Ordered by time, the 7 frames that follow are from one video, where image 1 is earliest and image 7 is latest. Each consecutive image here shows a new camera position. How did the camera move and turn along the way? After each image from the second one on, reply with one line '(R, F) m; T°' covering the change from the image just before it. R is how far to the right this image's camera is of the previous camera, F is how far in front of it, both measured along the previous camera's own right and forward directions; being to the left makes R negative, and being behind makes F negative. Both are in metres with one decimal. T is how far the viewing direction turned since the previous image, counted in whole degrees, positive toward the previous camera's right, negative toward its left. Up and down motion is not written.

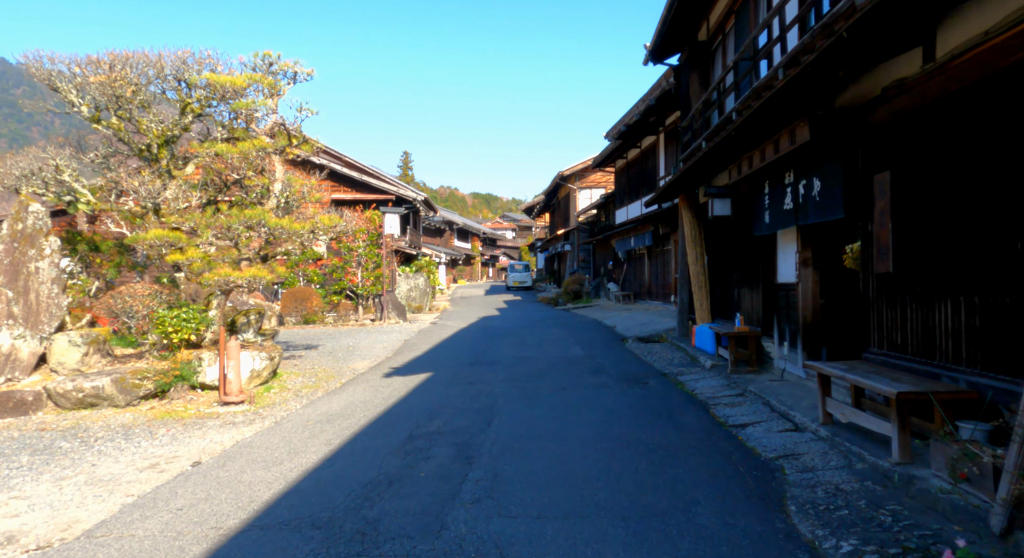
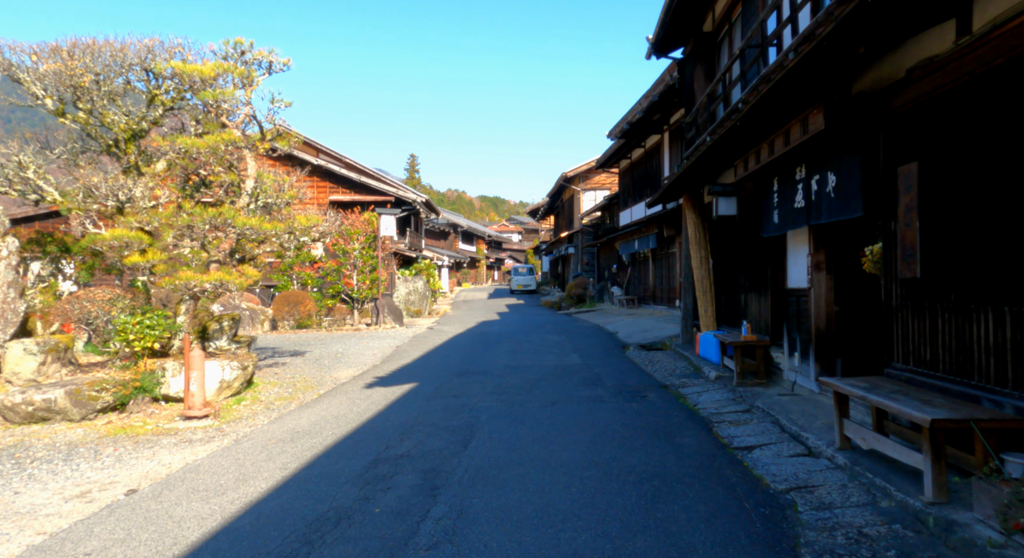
(+0.3, +0.6) m; -1°
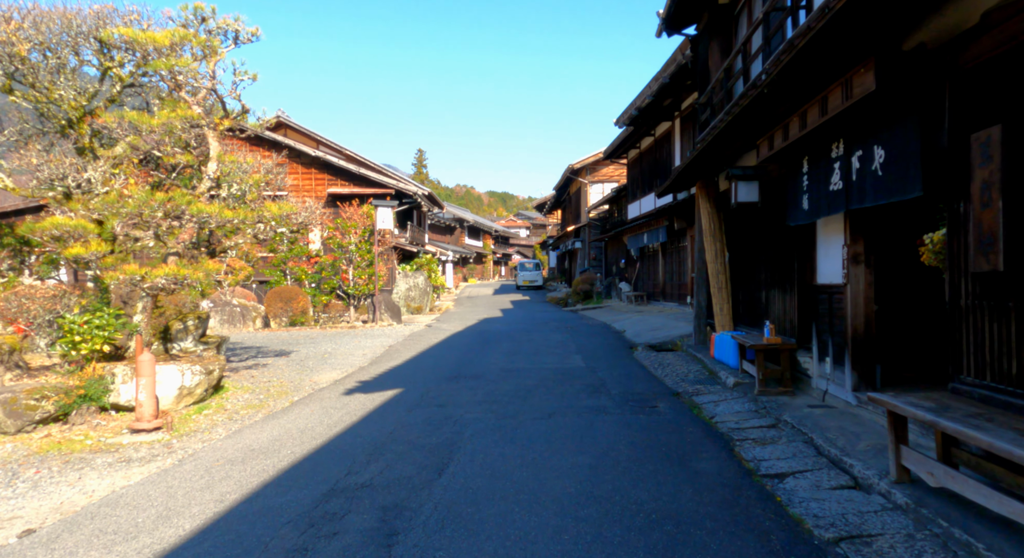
(+0.2, +0.9) m; -1°
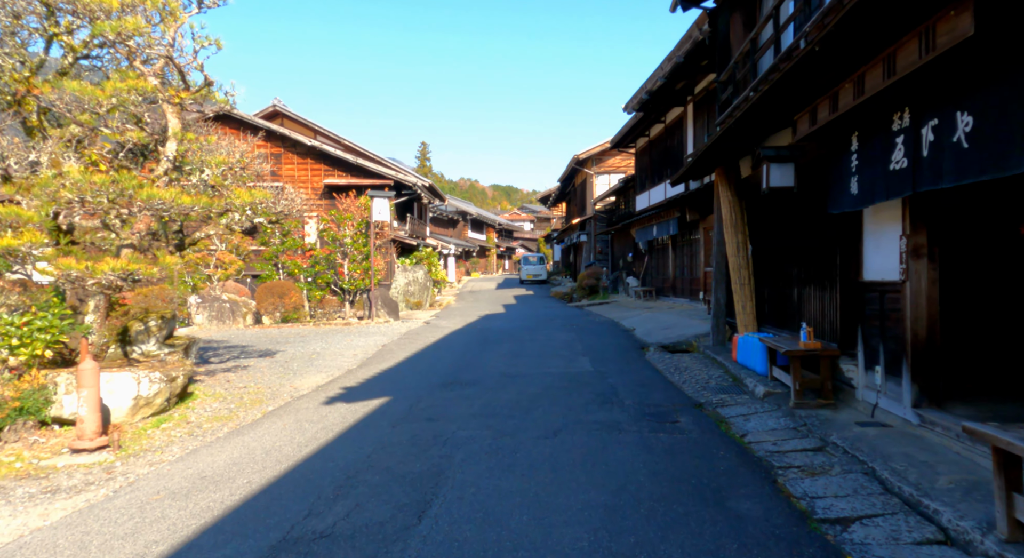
(0.0, +0.9) m; 0°
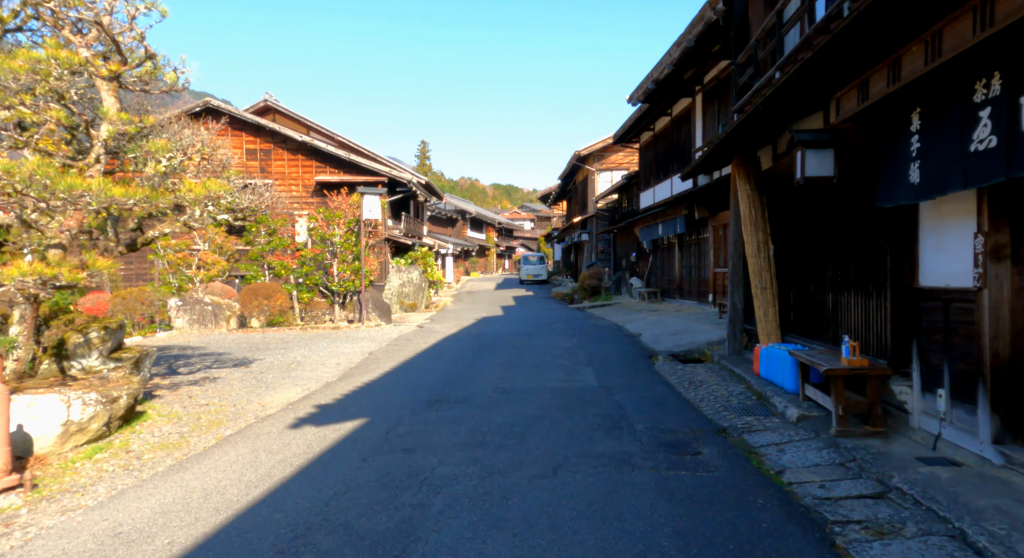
(+0.1, +1.0) m; 0°
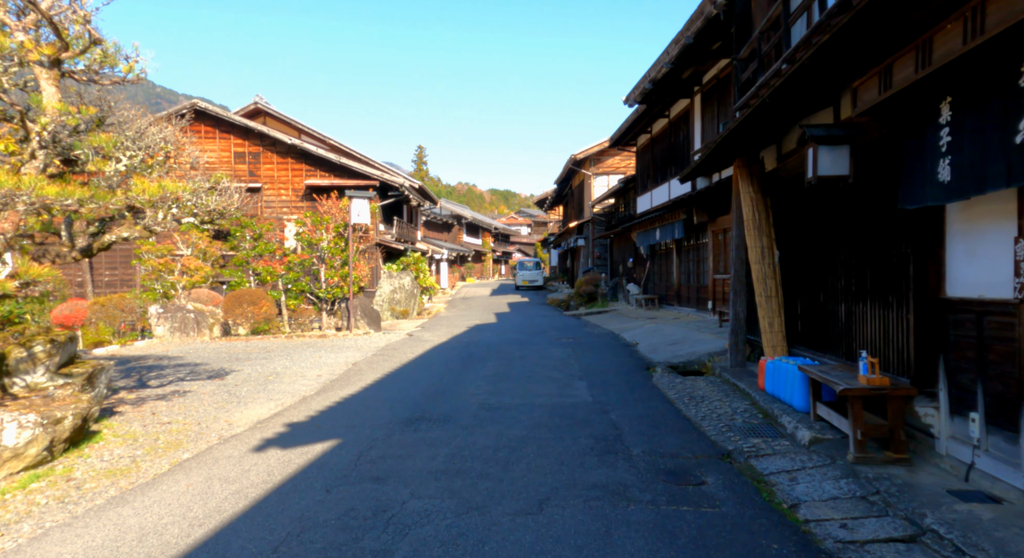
(+0.1, +0.5) m; 0°
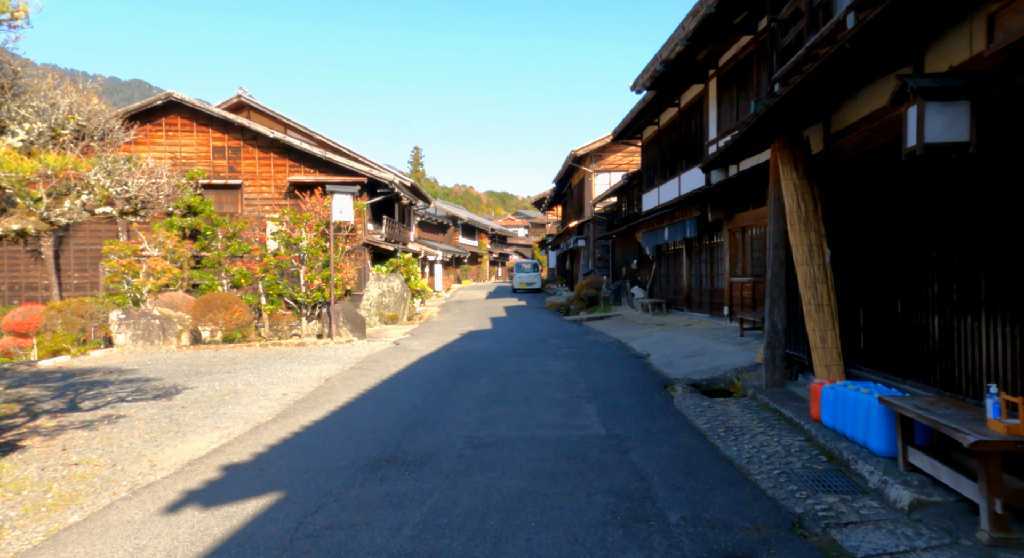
(0.0, +1.4) m; 0°
